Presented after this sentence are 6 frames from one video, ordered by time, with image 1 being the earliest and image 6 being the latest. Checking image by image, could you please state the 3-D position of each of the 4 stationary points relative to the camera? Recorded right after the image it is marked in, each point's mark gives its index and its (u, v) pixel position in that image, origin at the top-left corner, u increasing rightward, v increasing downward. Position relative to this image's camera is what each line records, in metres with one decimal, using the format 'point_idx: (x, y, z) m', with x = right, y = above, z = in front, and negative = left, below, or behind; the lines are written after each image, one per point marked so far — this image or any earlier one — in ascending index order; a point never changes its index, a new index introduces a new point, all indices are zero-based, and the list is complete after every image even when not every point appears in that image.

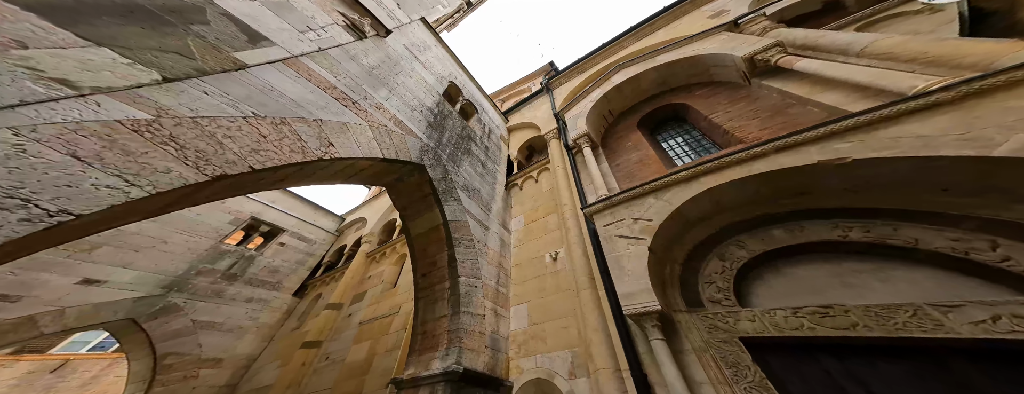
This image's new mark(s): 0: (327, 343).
0: (-4.8, -4.2, +7.2) m
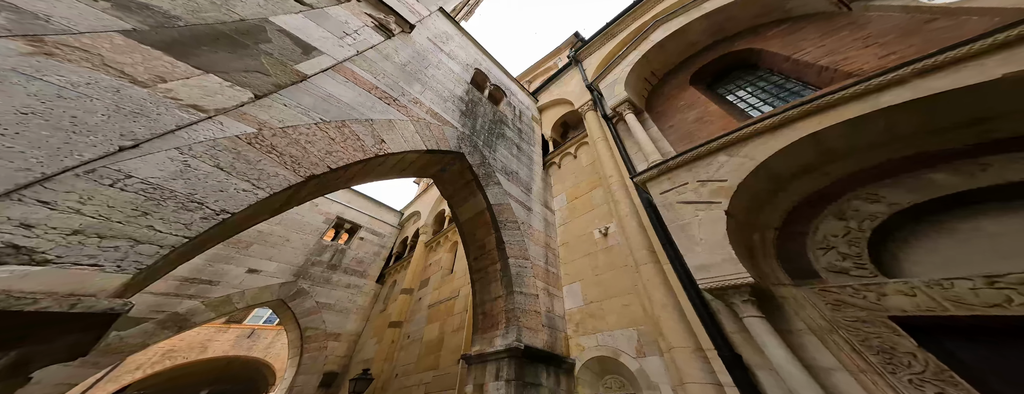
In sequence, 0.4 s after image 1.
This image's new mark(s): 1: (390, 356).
0: (-3.3, -4.0, +8.0) m
1: (-3.4, -4.6, +7.3) m
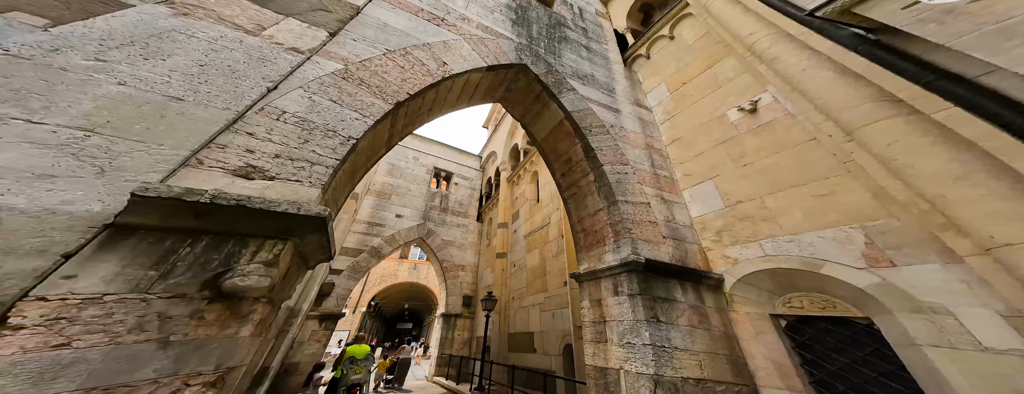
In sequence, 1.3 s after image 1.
0: (-0.1, -1.8, +8.7) m
1: (-0.4, -2.6, +8.3) m
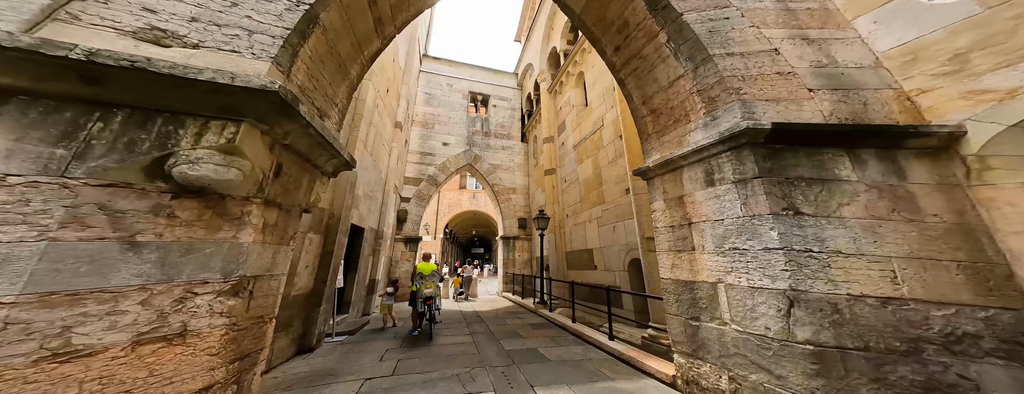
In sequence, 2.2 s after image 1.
0: (+1.5, +0.8, +8.1) m
1: (+1.3, -0.1, +7.9) m
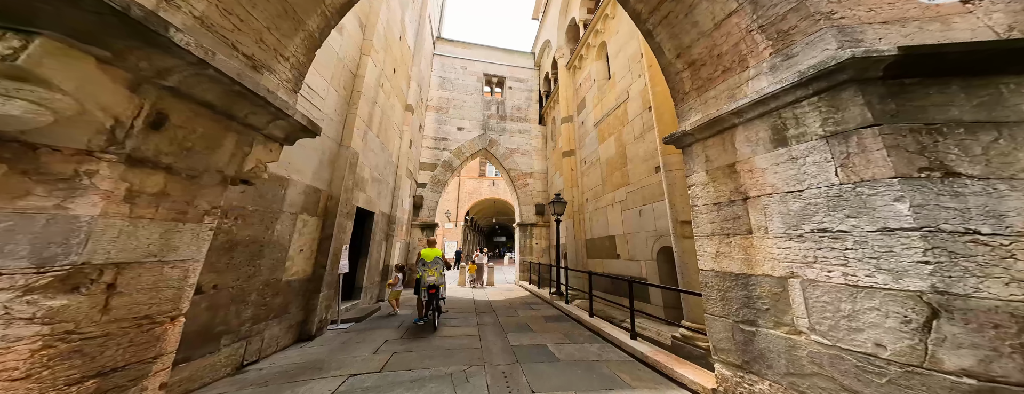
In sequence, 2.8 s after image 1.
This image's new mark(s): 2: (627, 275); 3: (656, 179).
0: (+2.0, +1.3, +7.5) m
1: (+1.8, +0.4, +7.3) m
2: (+2.1, -1.4, +4.6) m
3: (+2.2, +0.3, +4.0) m
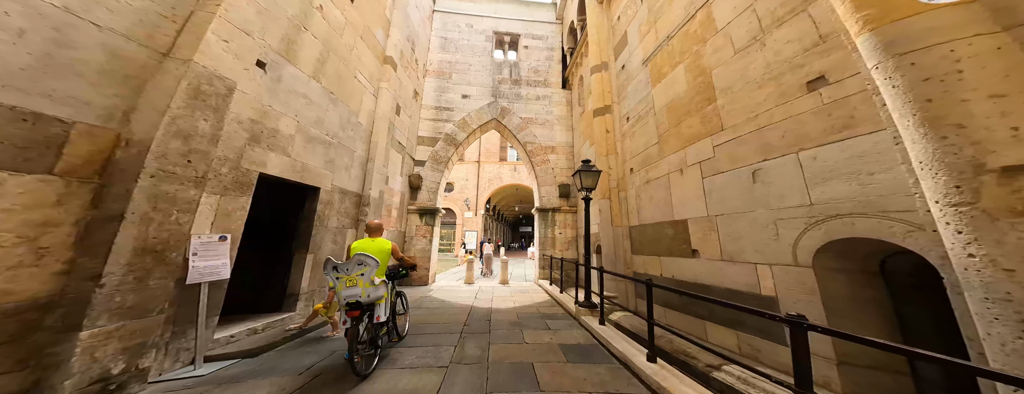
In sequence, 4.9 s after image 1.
0: (+2.2, +1.9, +5.3) m
1: (+2.0, +0.9, +5.2) m
2: (+2.0, -0.9, +2.5) m
3: (+2.1, +0.7, +1.8) m
